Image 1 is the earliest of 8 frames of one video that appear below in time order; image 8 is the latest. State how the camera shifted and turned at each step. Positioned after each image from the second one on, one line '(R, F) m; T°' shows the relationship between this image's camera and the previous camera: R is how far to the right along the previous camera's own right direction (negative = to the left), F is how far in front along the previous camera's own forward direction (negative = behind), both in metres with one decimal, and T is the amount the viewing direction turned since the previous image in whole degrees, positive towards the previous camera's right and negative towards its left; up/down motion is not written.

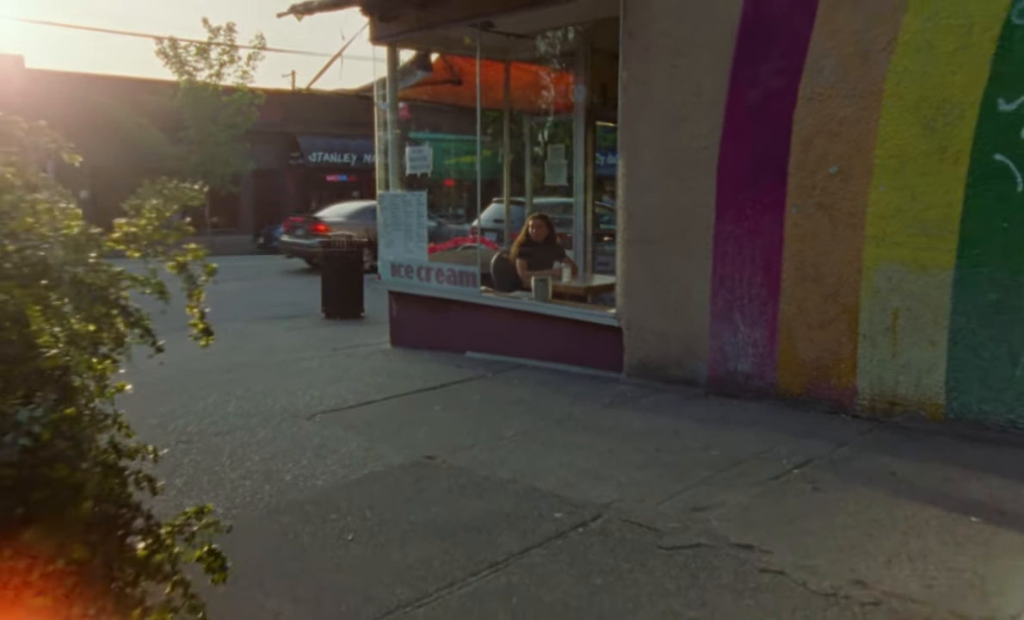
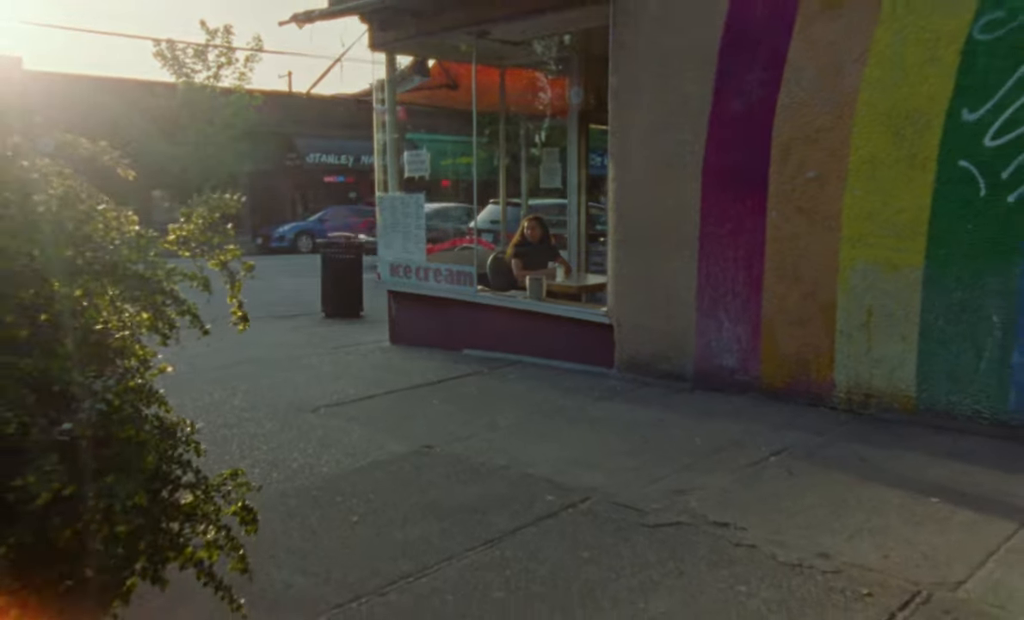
(0.0, -0.3) m; 0°
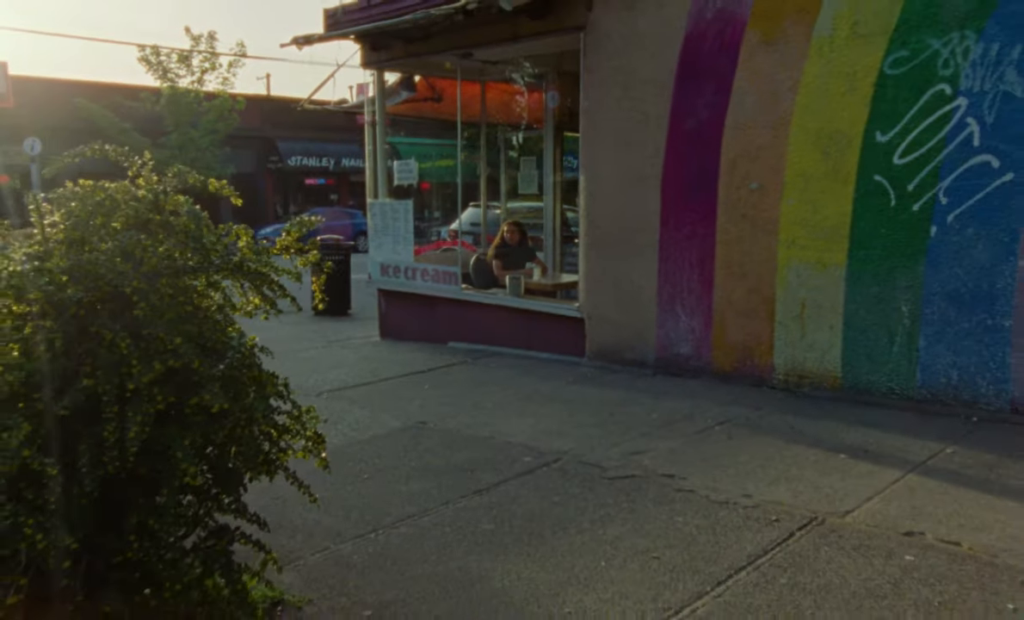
(0.0, -0.9) m; +2°
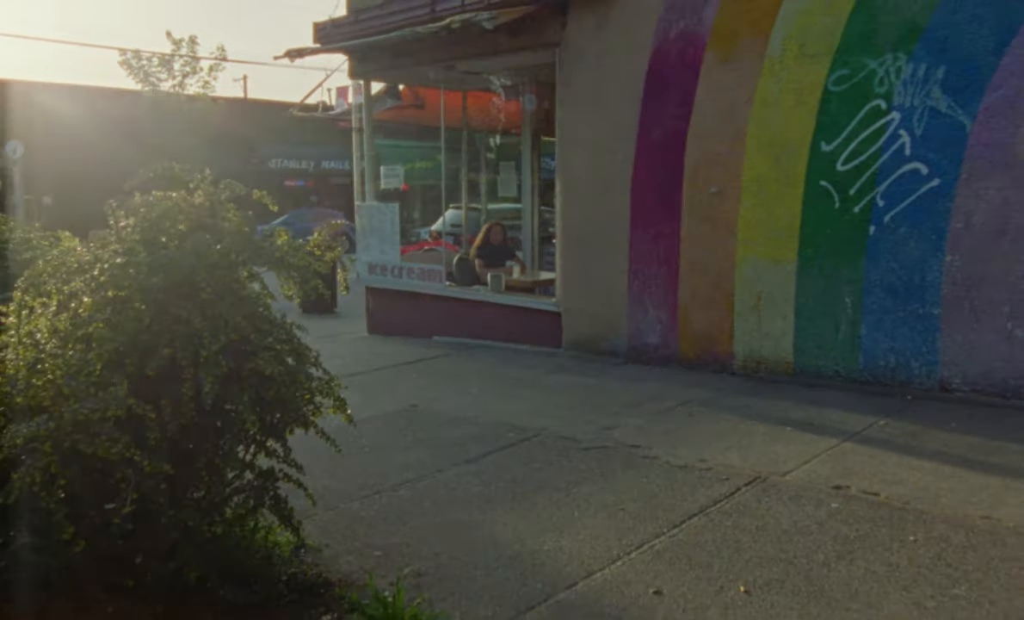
(0.0, -0.6) m; +2°
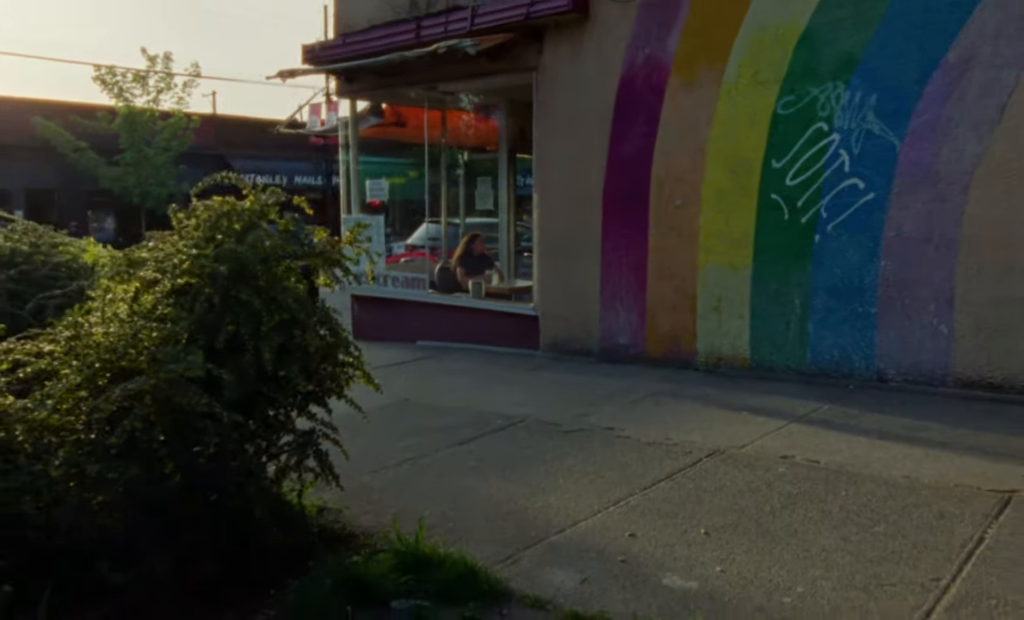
(-0.2, -0.7) m; +2°
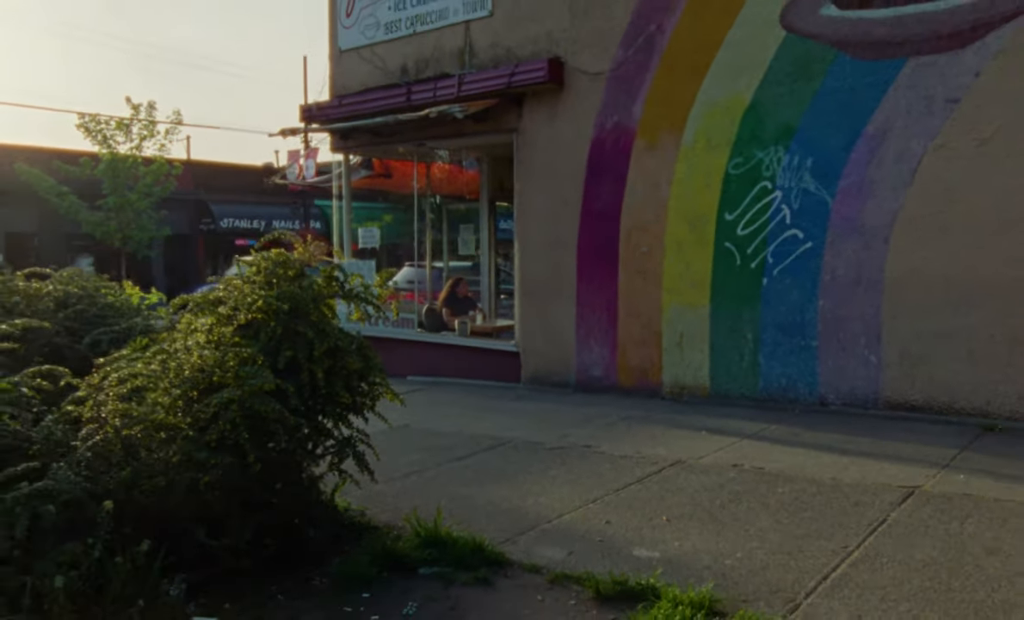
(-0.2, -1.0) m; +2°
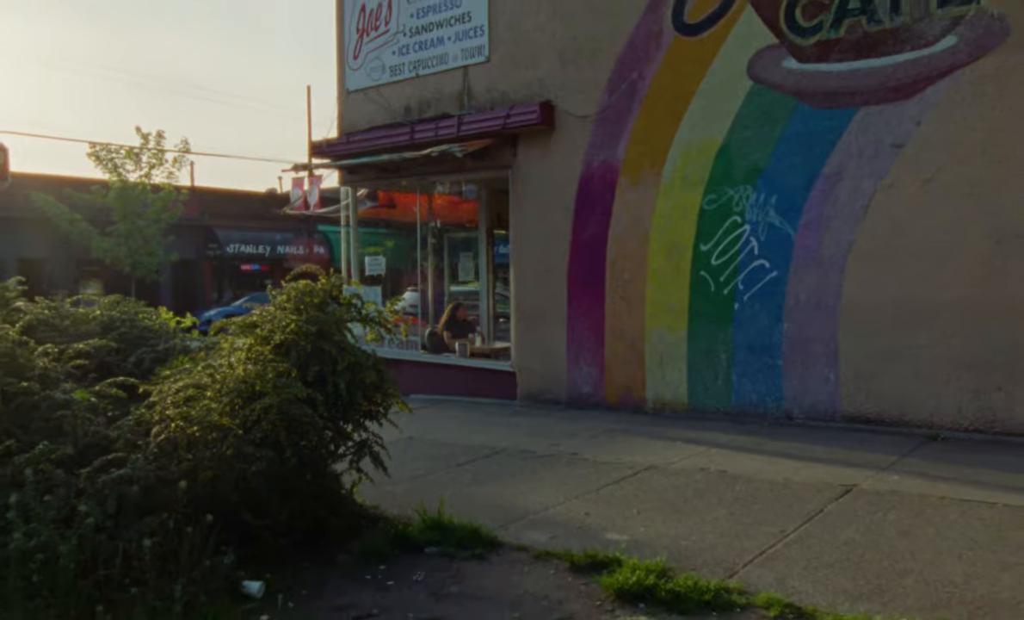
(+0.1, -0.9) m; 0°
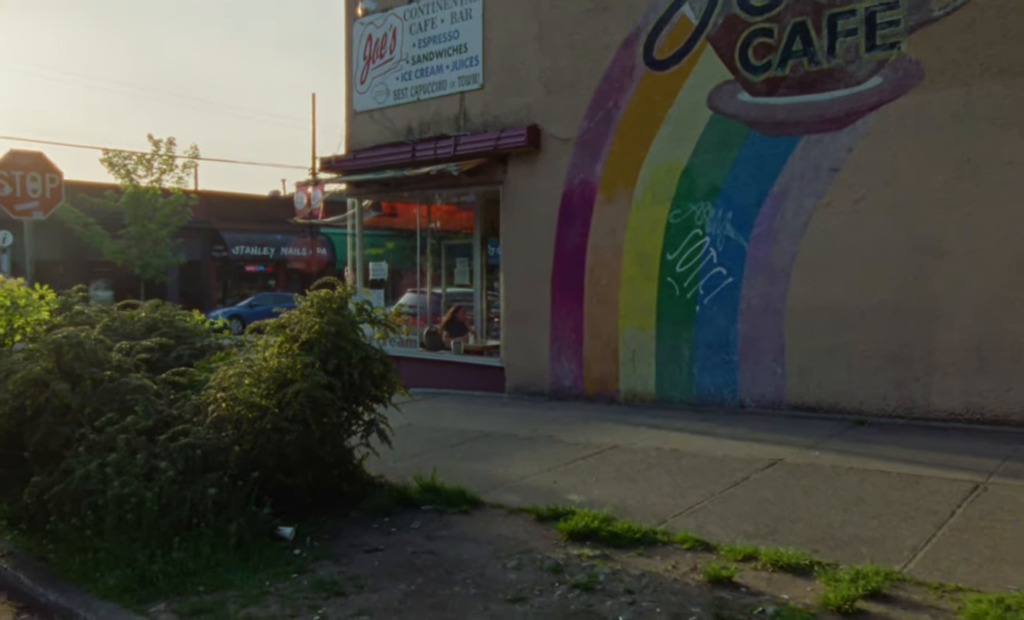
(+0.2, -1.3) m; 0°
